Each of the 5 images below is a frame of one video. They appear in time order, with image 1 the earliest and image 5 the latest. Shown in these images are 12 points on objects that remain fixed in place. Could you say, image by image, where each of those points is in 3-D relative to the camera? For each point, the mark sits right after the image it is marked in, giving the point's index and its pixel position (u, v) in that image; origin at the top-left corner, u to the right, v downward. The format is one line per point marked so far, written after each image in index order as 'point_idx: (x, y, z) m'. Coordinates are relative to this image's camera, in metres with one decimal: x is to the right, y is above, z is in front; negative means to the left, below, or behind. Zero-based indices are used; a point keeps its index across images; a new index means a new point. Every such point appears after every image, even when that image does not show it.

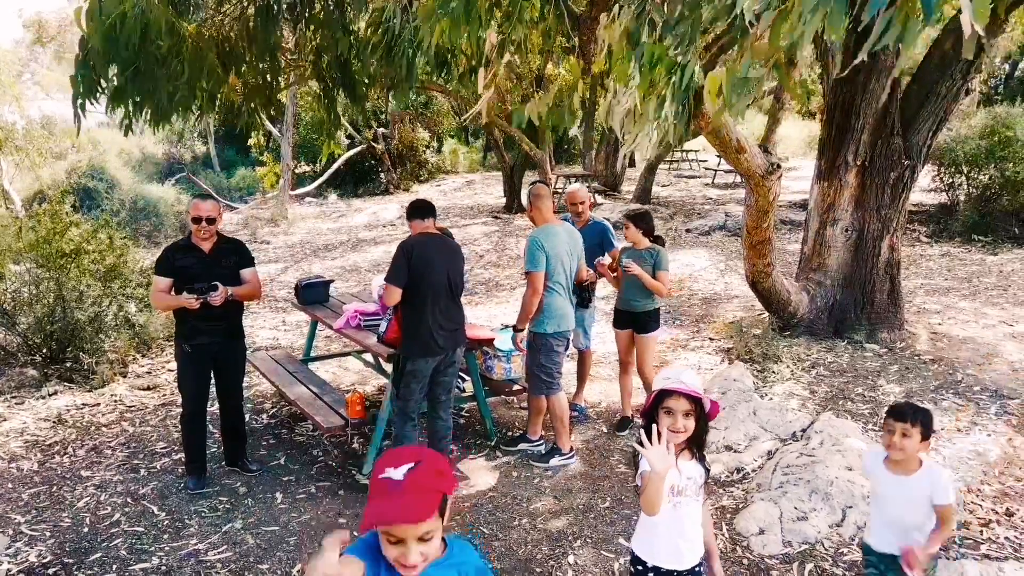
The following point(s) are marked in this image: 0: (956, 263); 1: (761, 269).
0: (+3.3, +0.2, +9.1) m
1: (+1.1, +0.1, +5.5) m
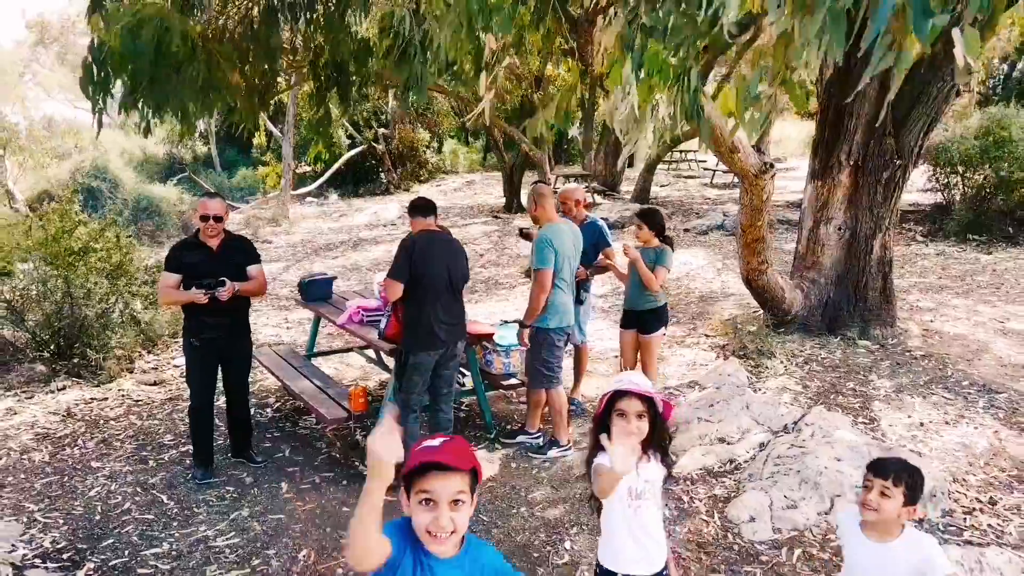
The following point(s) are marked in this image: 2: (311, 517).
0: (+3.3, +0.2, +9.2) m
1: (+1.1, +0.1, +5.6) m
2: (-0.6, -0.6, +3.4) m
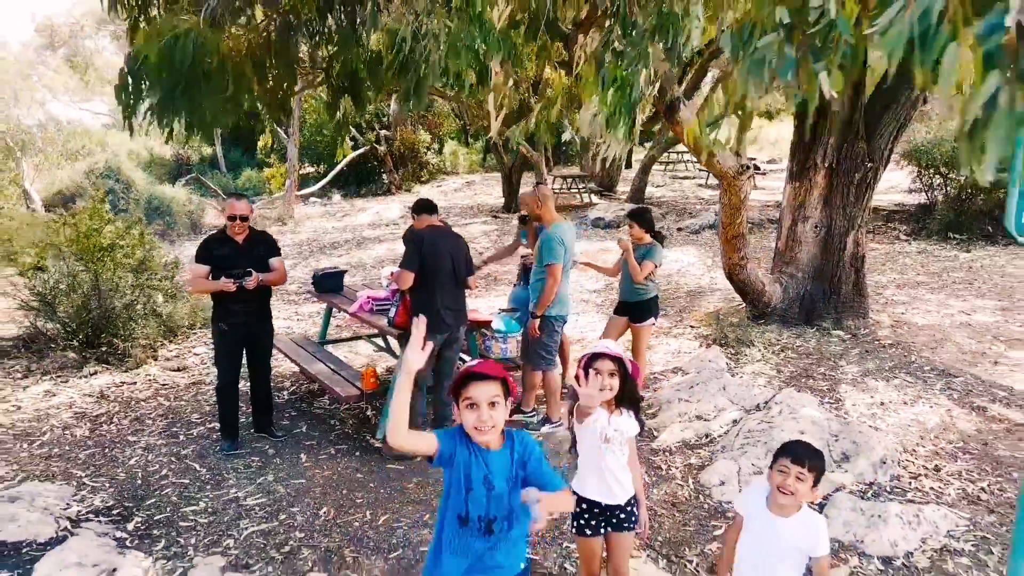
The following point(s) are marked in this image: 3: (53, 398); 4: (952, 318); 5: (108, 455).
0: (+3.3, +0.2, +9.6) m
1: (+1.1, +0.1, +6.0) m
2: (-0.6, -0.6, +3.8) m
3: (-1.9, -0.4, +4.9) m
4: (+2.4, -0.2, +6.6) m
5: (-1.4, -0.6, +4.1) m
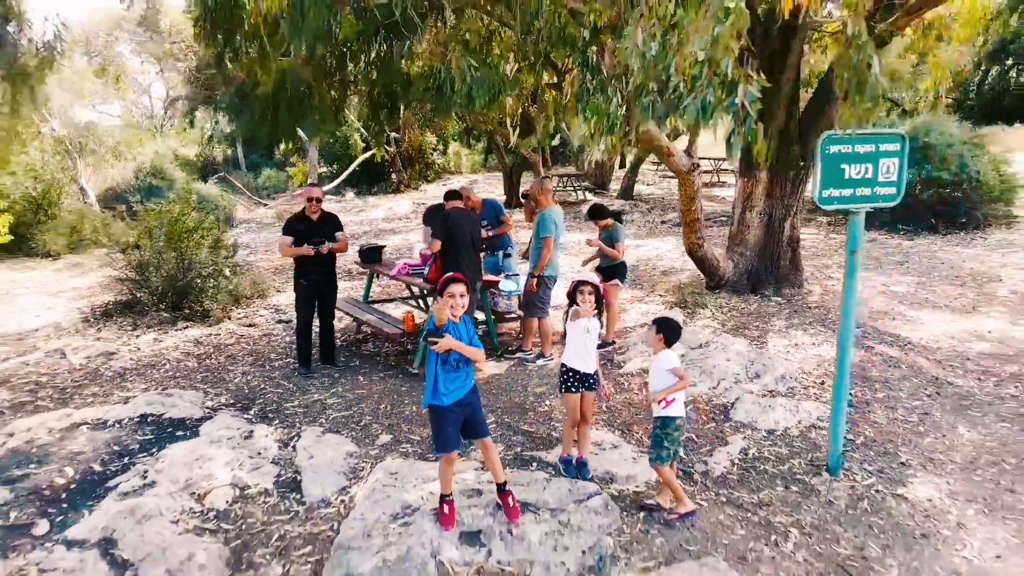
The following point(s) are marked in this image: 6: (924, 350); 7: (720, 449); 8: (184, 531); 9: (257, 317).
0: (+3.3, +0.4, +11.1) m
1: (+1.1, +0.3, +7.5) m
2: (-0.6, -0.5, +5.3) m
3: (-1.9, -0.3, +6.4) m
4: (+2.4, 0.0, +8.0) m
5: (-1.4, -0.4, +5.6) m
6: (+2.0, -0.3, +5.9) m
7: (+0.7, -0.6, +4.4) m
8: (-0.9, -0.7, +3.4) m
9: (-1.6, -0.2, +7.4) m
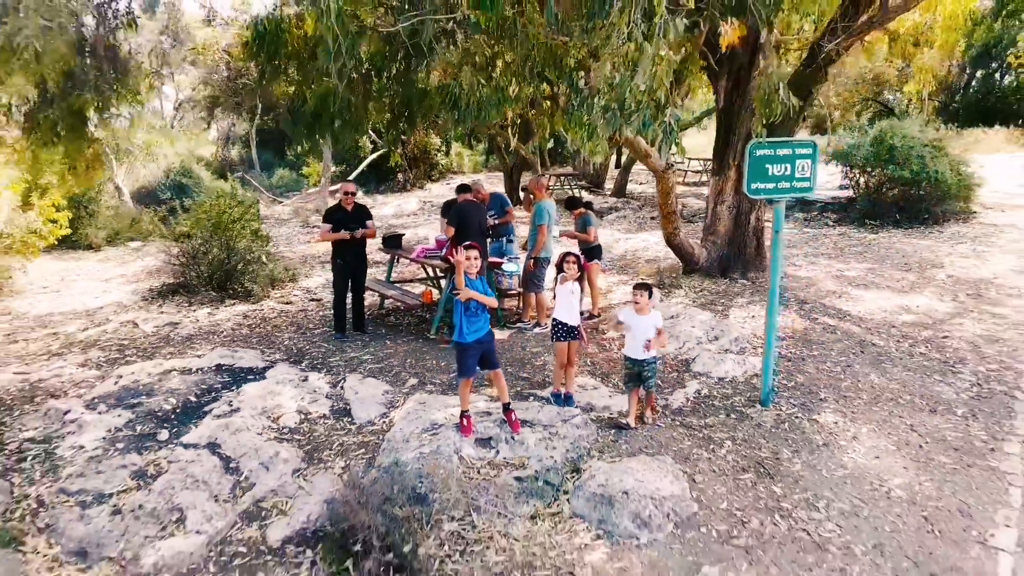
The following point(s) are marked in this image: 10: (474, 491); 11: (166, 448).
0: (+3.3, +0.5, +12.2) m
1: (+1.1, +0.4, +8.6) m
2: (-0.6, -0.3, +6.4) m
3: (-1.8, -0.2, +7.5) m
4: (+2.4, +0.1, +9.2) m
5: (-1.3, -0.3, +6.7) m
6: (+2.0, -0.2, +7.0) m
7: (+0.8, -0.5, +5.5) m
8: (-0.9, -0.6, +4.6) m
9: (-1.5, -0.1, +8.5) m
10: (-0.1, -0.7, +4.0) m
11: (-1.2, -0.6, +4.4) m
